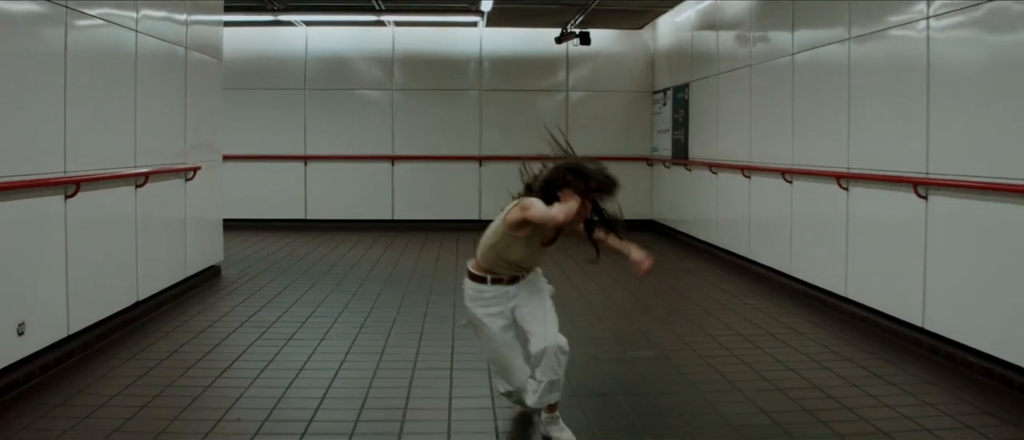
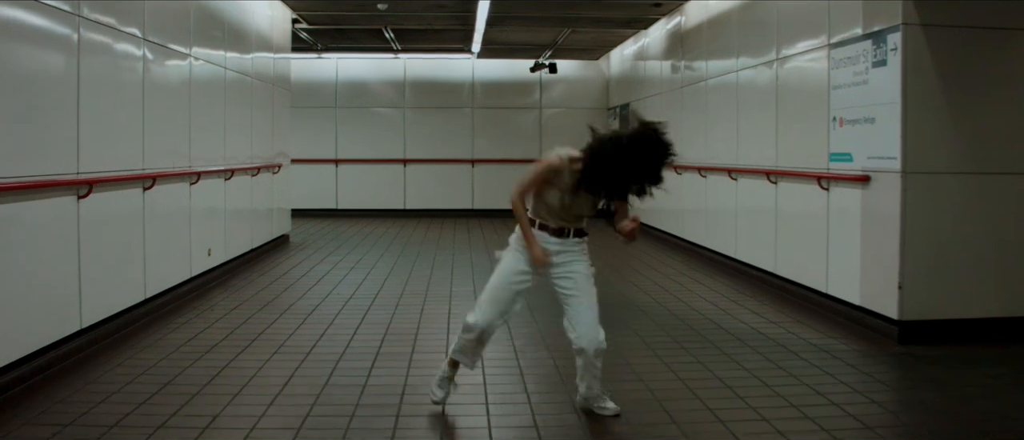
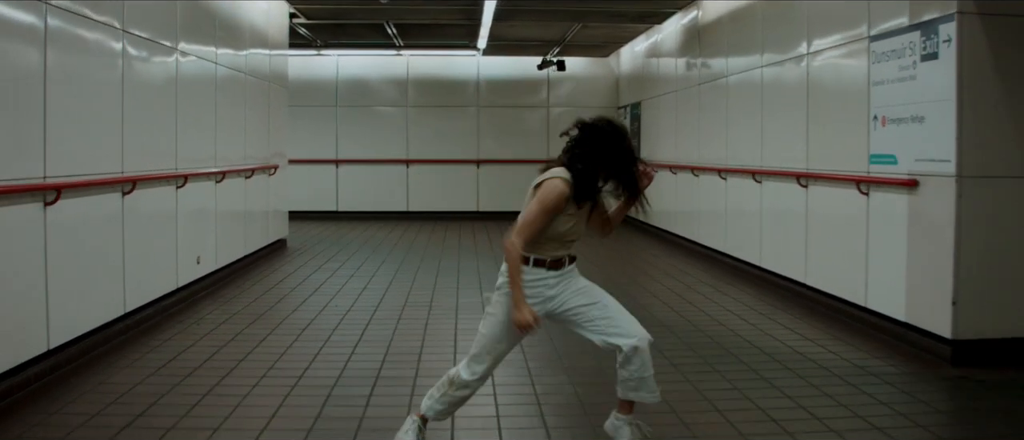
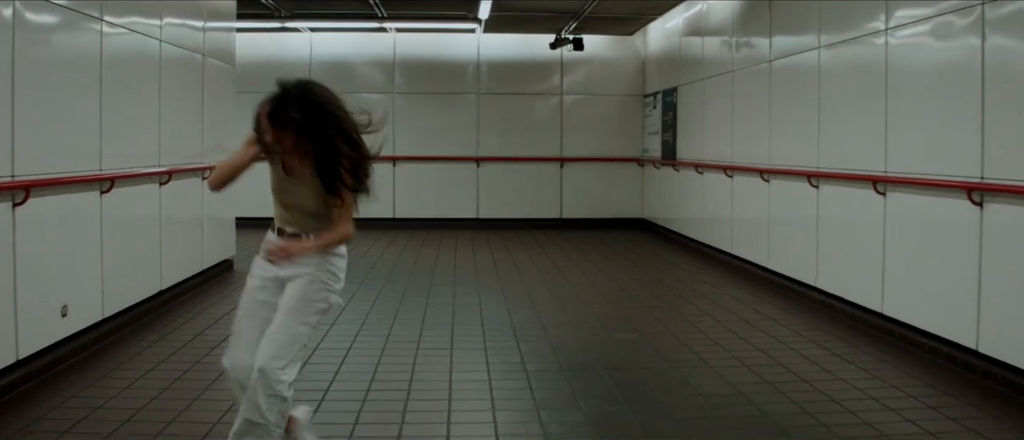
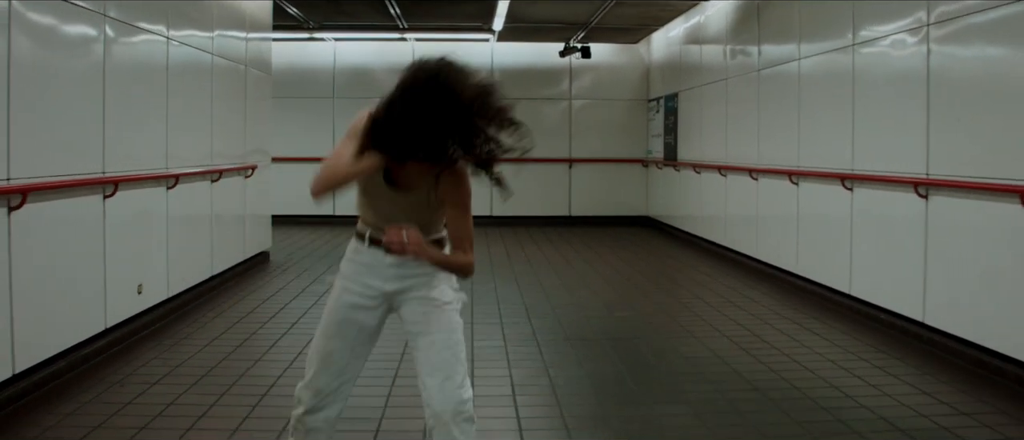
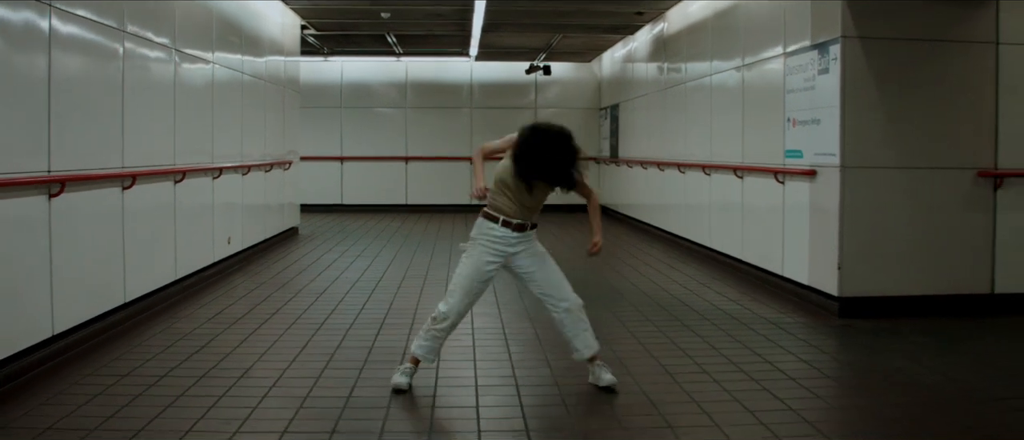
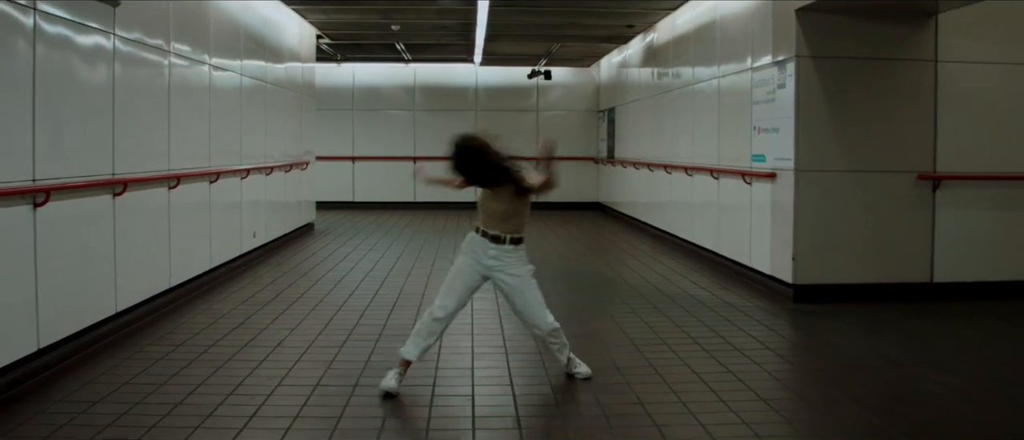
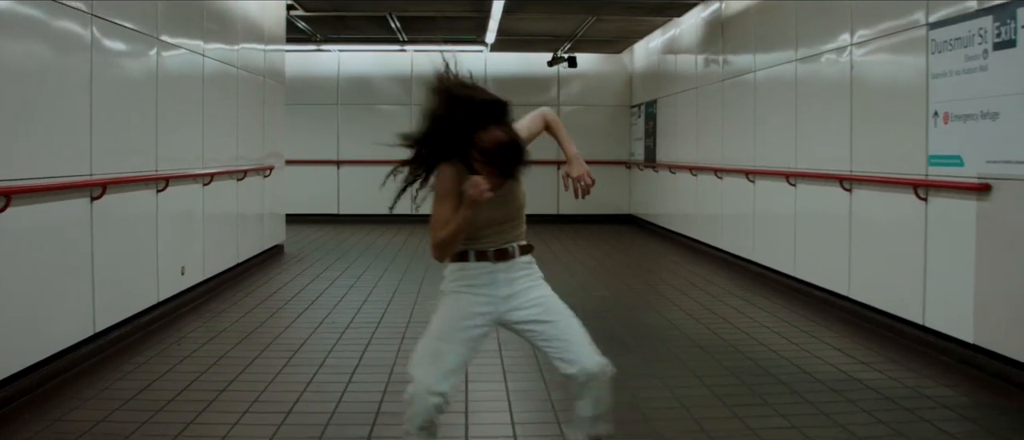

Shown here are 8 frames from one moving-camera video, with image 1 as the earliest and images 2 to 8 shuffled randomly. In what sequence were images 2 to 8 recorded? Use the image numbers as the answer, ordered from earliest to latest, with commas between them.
4, 5, 8, 3, 2, 6, 7
